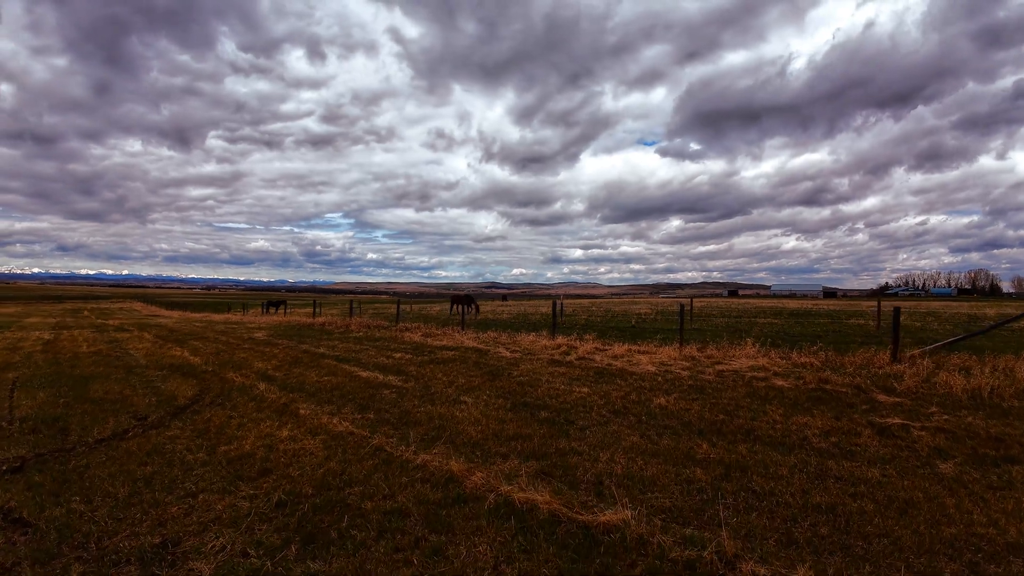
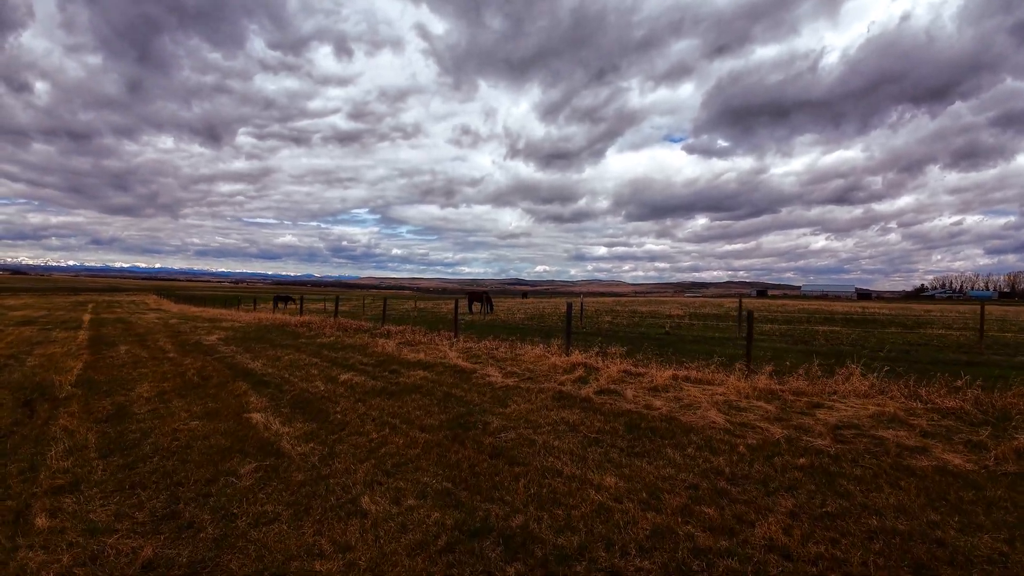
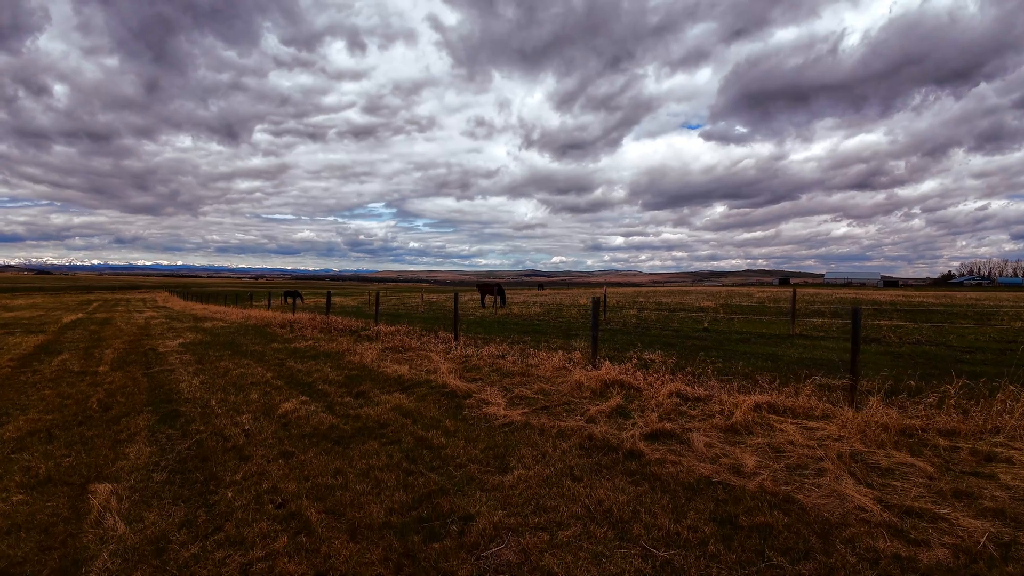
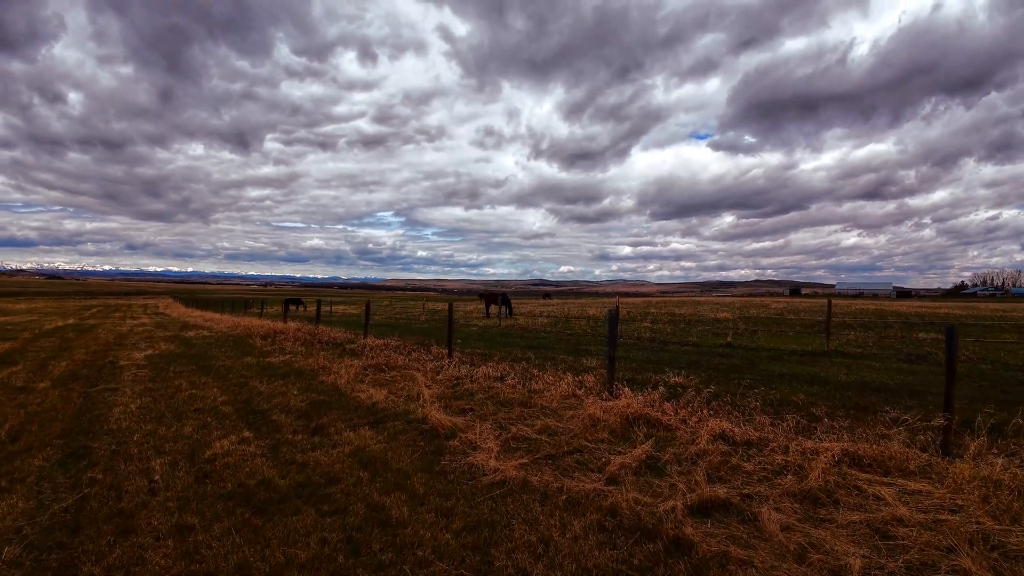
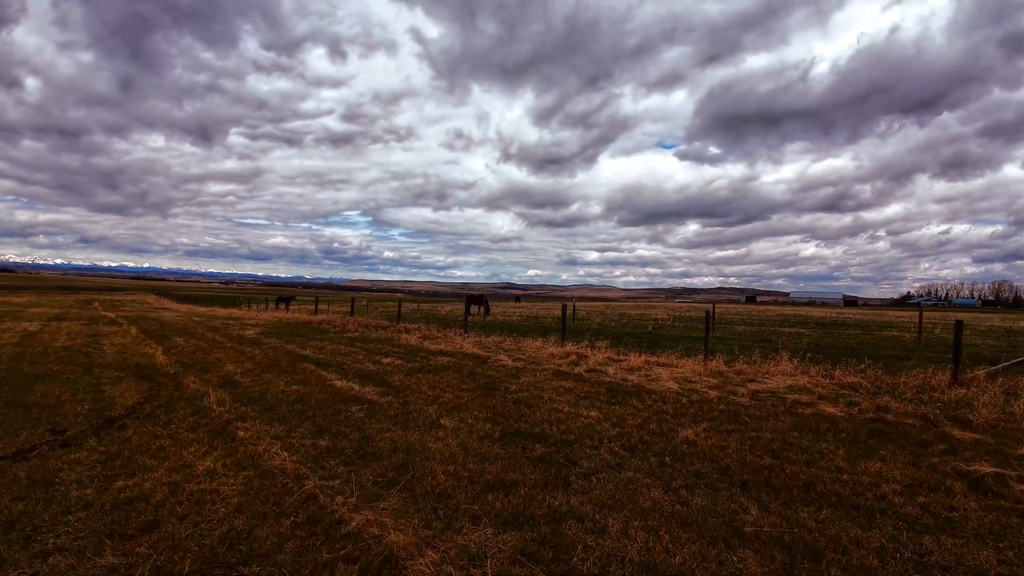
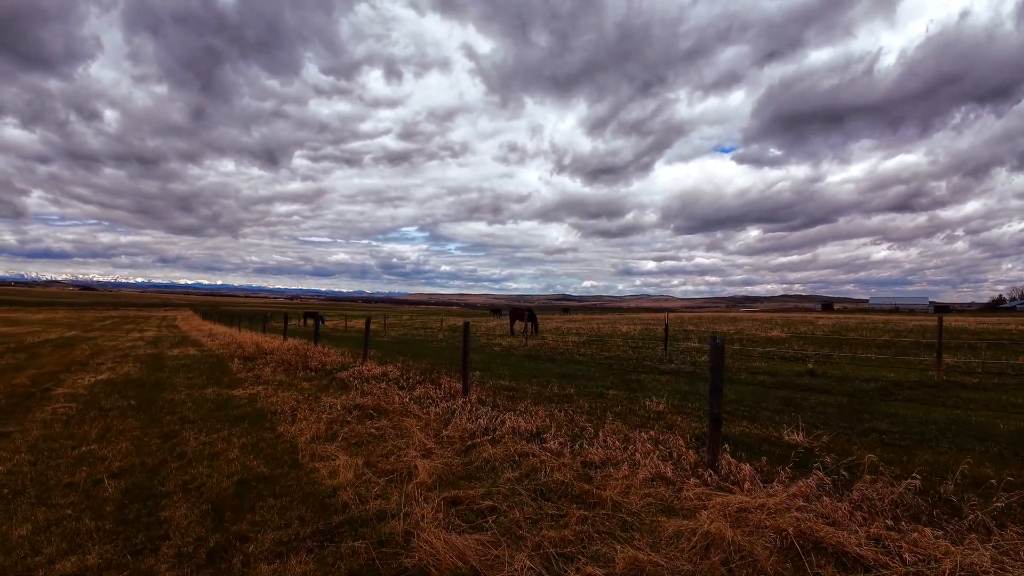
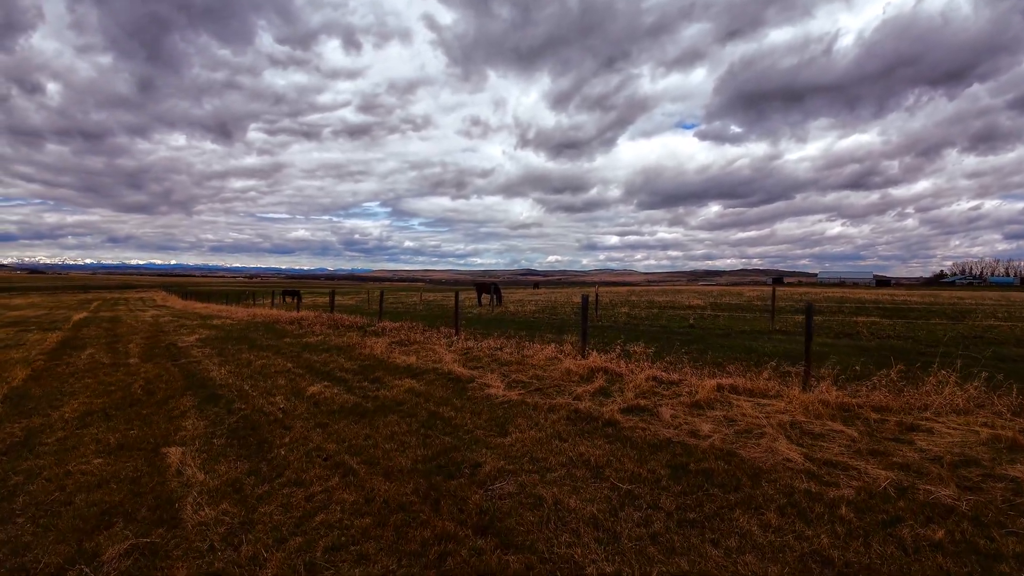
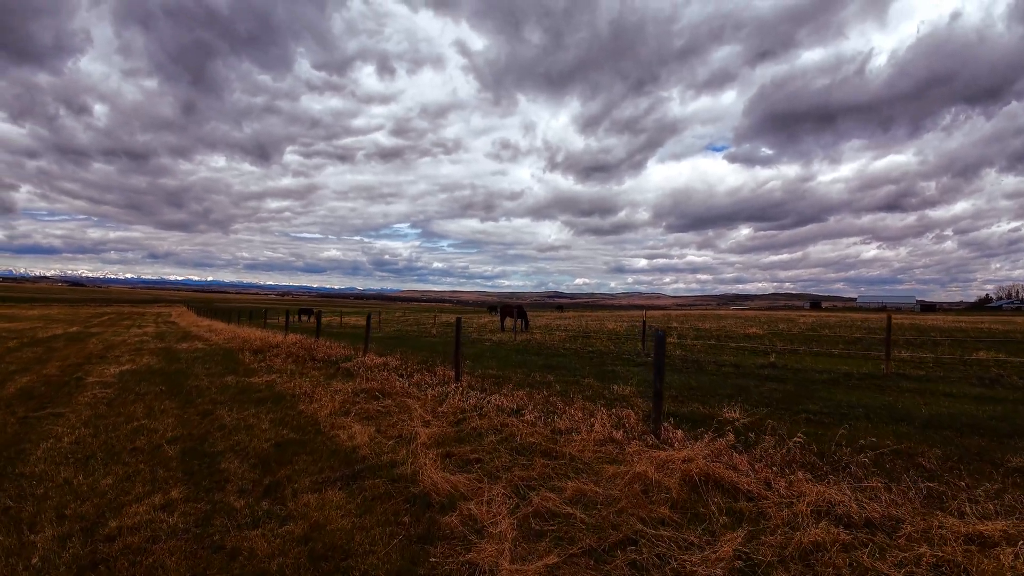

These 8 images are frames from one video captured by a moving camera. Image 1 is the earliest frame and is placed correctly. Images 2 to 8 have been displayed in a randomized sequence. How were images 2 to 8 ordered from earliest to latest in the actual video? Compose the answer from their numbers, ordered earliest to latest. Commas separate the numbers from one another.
5, 2, 7, 3, 4, 8, 6
